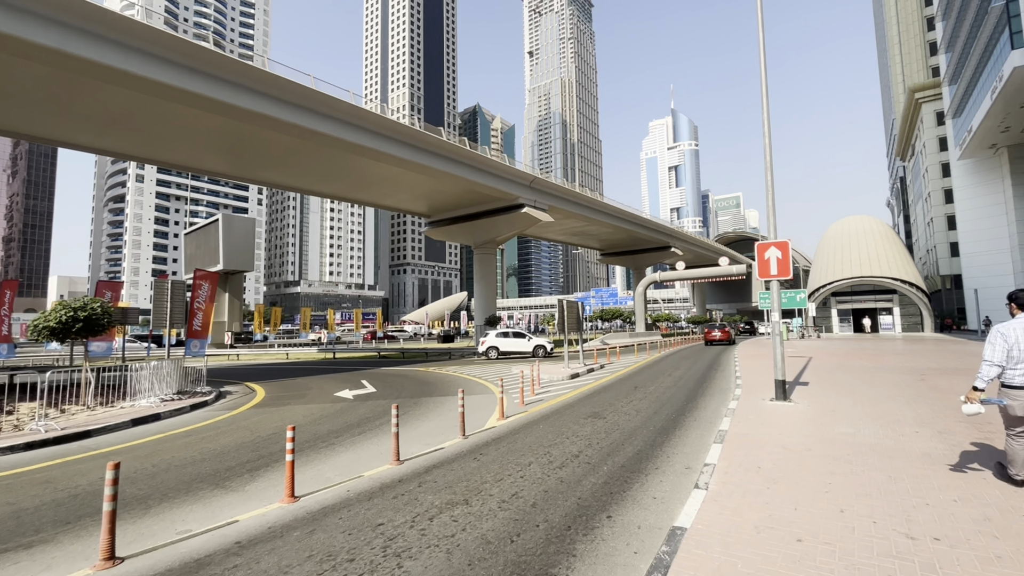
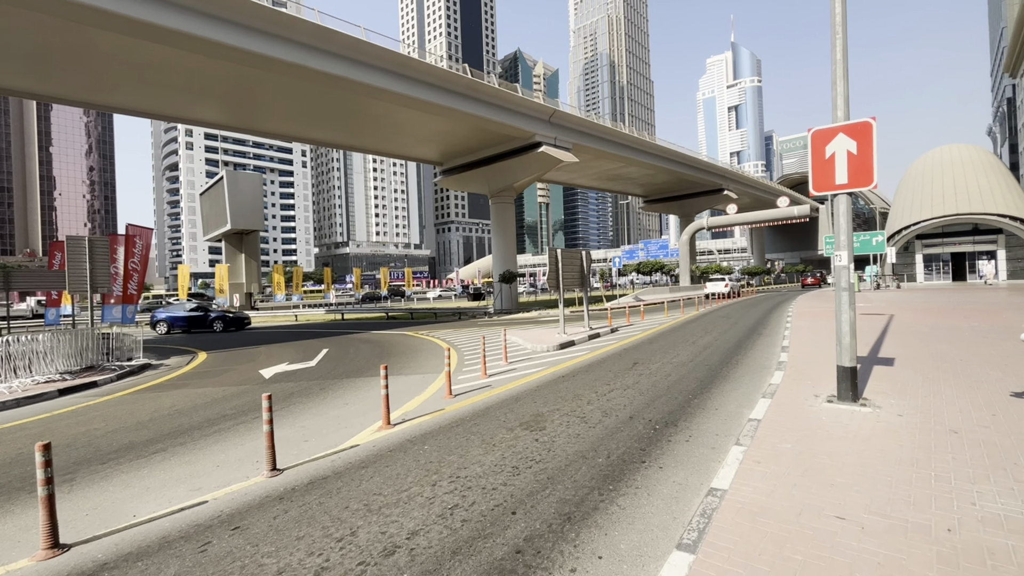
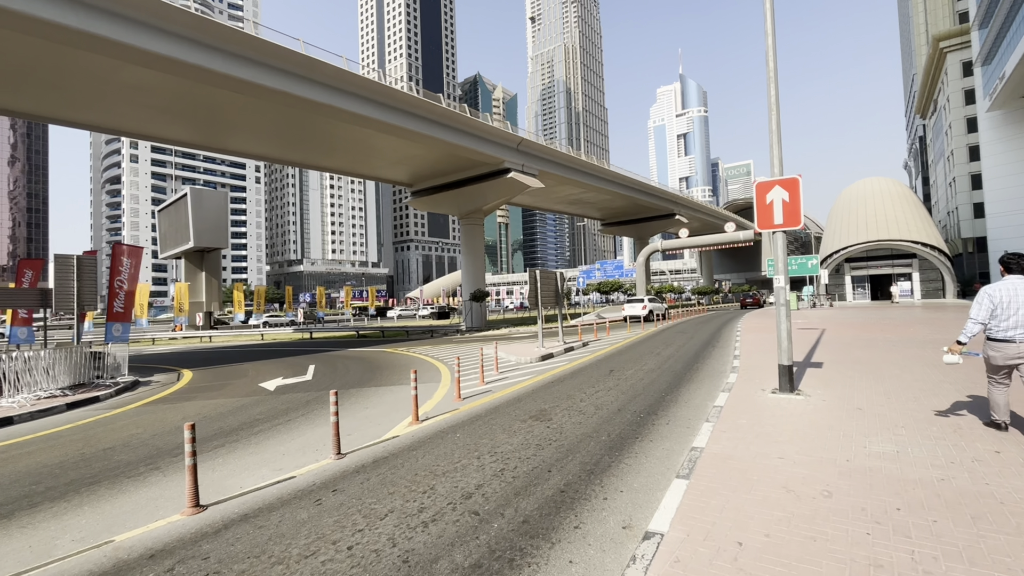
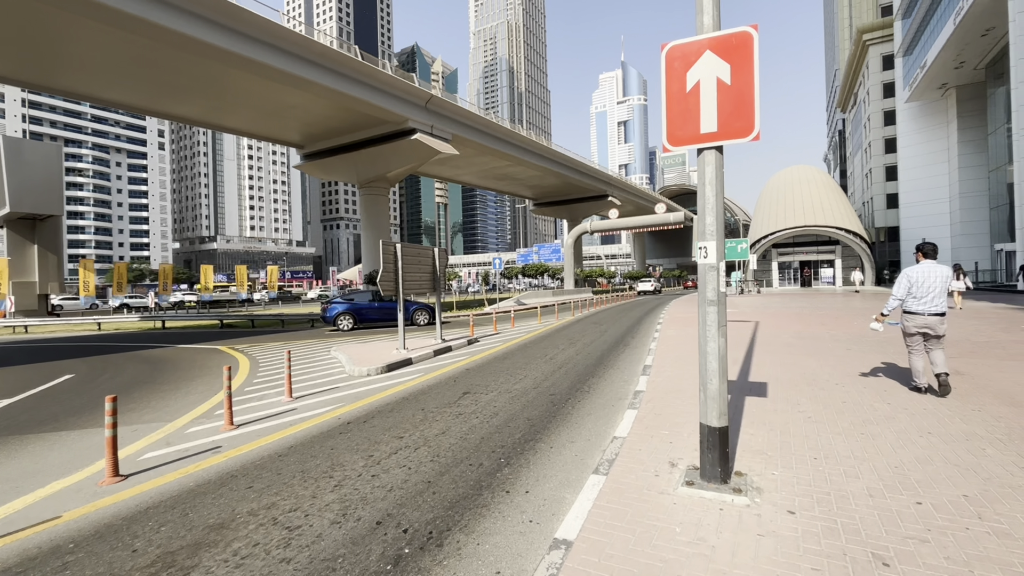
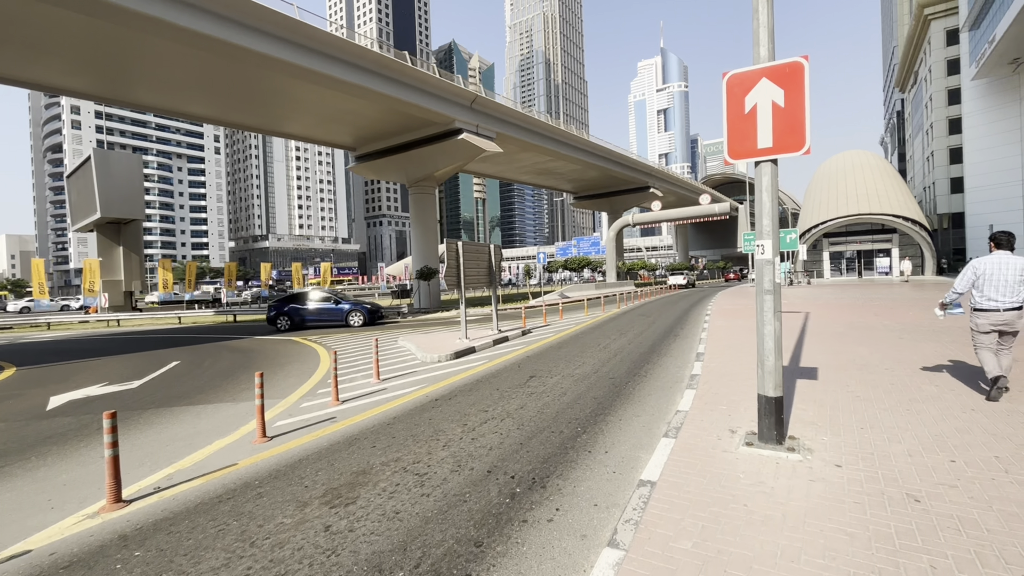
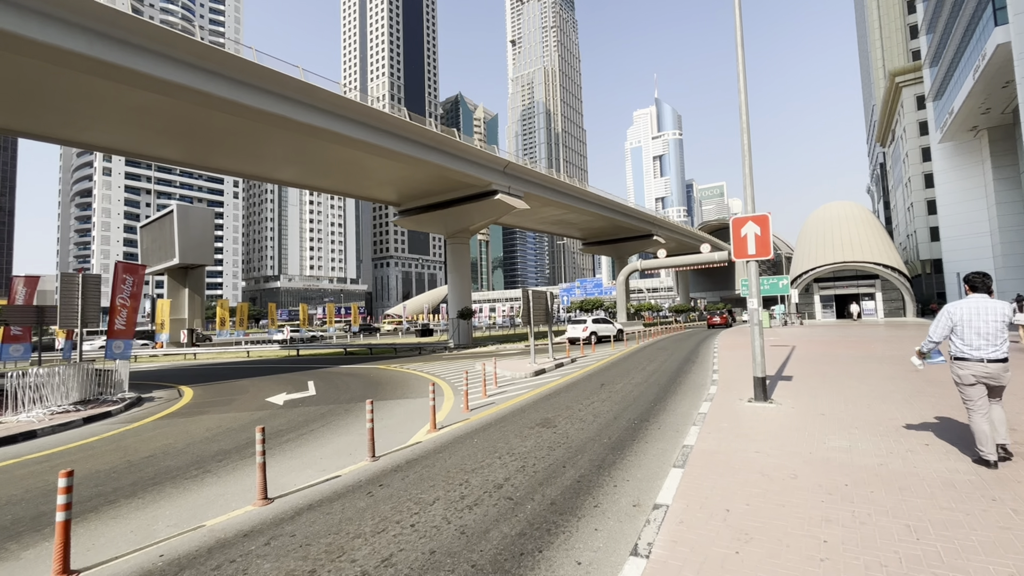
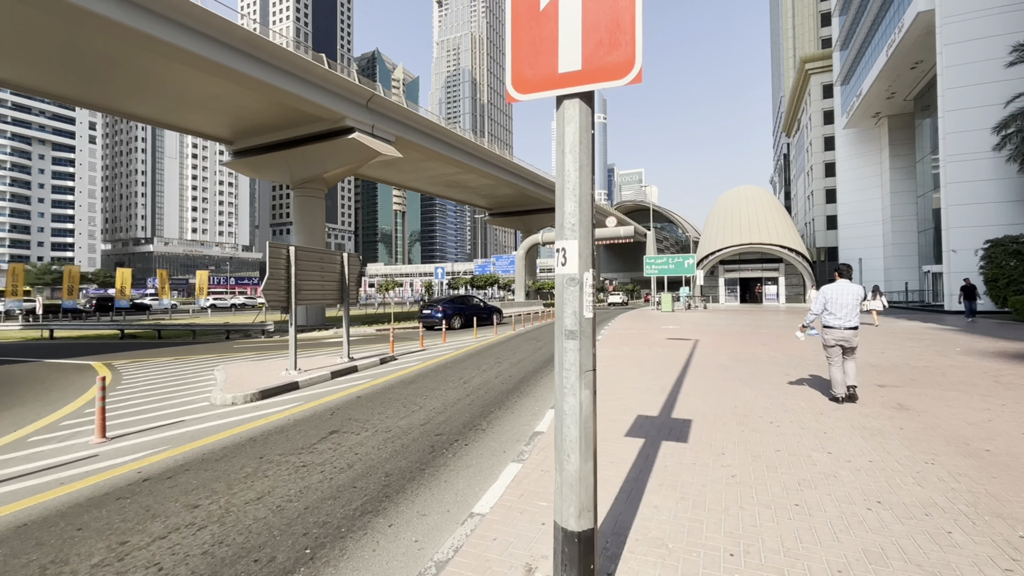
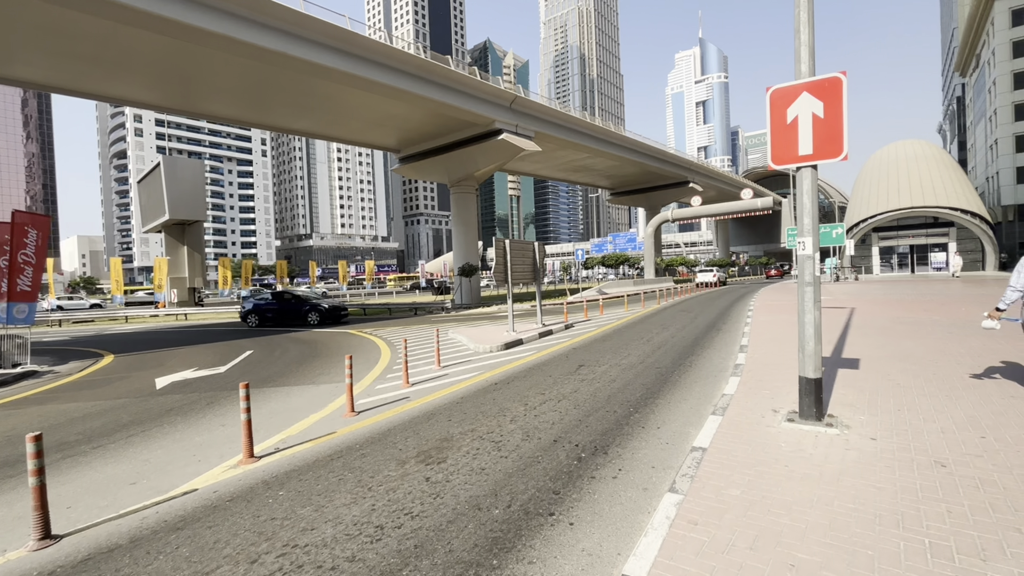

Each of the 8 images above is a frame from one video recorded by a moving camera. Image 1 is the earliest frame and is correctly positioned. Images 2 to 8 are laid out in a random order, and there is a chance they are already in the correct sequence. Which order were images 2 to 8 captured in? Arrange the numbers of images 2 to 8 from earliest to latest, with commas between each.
6, 3, 2, 8, 5, 4, 7
